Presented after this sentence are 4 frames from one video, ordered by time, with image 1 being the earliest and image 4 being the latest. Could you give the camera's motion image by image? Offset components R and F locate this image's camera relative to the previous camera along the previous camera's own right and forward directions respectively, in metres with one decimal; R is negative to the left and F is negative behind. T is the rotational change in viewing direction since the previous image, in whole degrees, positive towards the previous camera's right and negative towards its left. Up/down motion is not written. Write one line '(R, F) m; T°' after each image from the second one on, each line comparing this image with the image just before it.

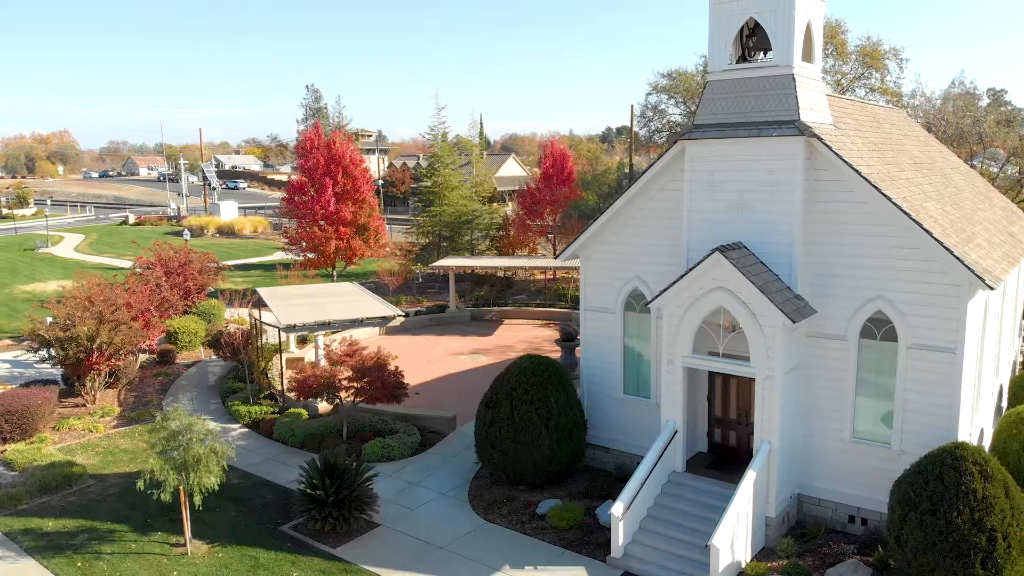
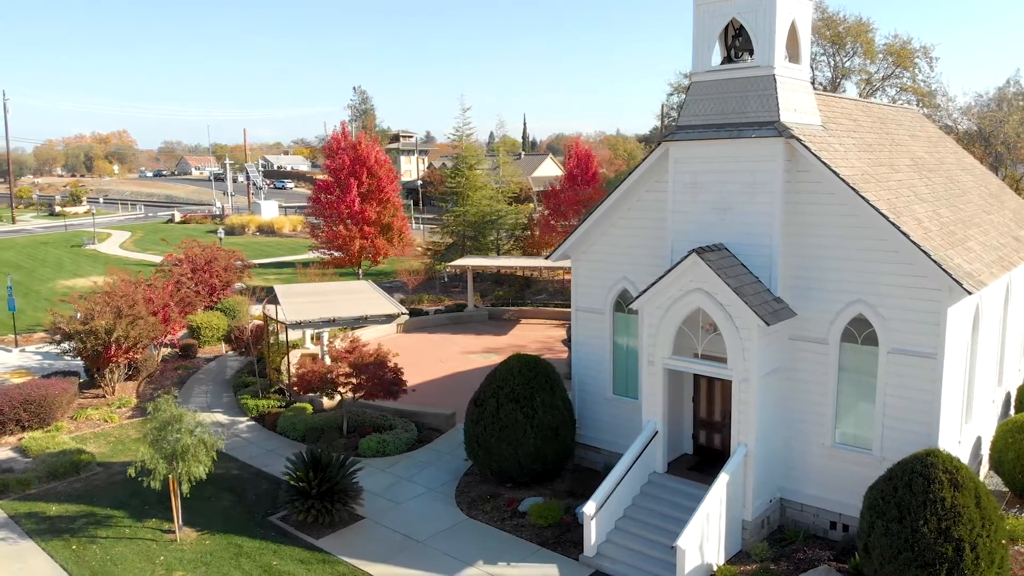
(+1.1, -0.1) m; -3°
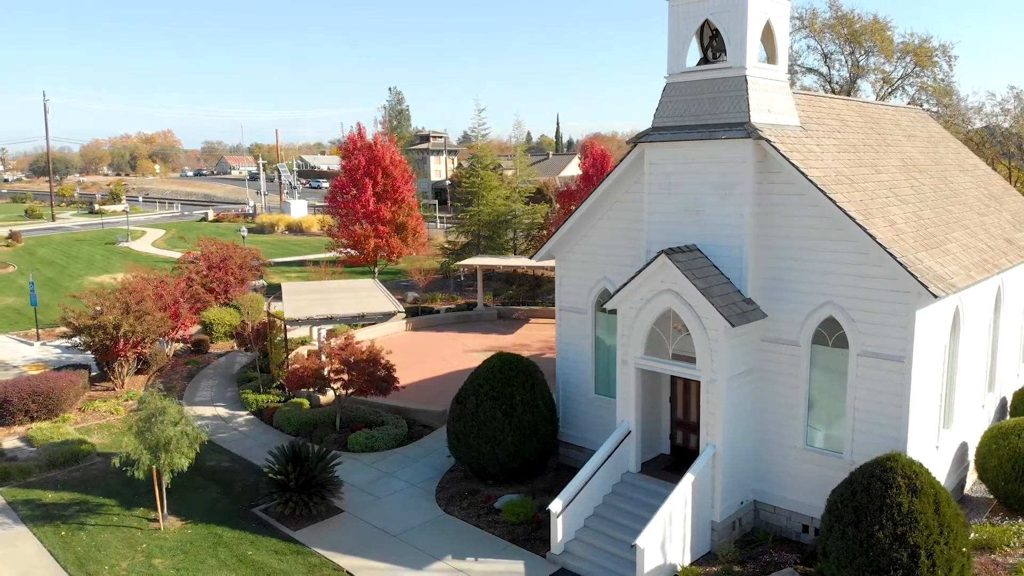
(+1.1, -0.1) m; -2°
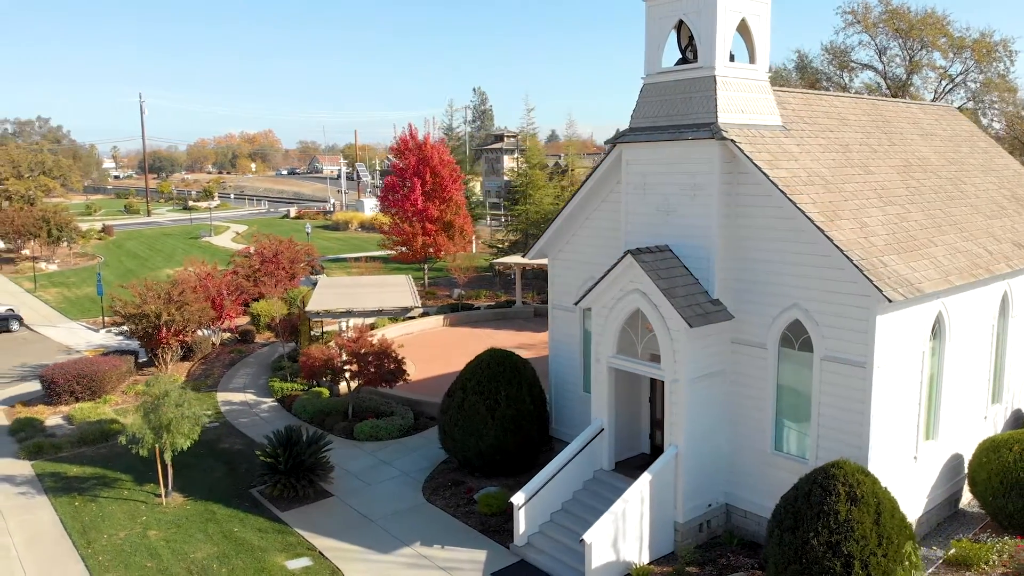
(+2.0, -0.2) m; -6°
